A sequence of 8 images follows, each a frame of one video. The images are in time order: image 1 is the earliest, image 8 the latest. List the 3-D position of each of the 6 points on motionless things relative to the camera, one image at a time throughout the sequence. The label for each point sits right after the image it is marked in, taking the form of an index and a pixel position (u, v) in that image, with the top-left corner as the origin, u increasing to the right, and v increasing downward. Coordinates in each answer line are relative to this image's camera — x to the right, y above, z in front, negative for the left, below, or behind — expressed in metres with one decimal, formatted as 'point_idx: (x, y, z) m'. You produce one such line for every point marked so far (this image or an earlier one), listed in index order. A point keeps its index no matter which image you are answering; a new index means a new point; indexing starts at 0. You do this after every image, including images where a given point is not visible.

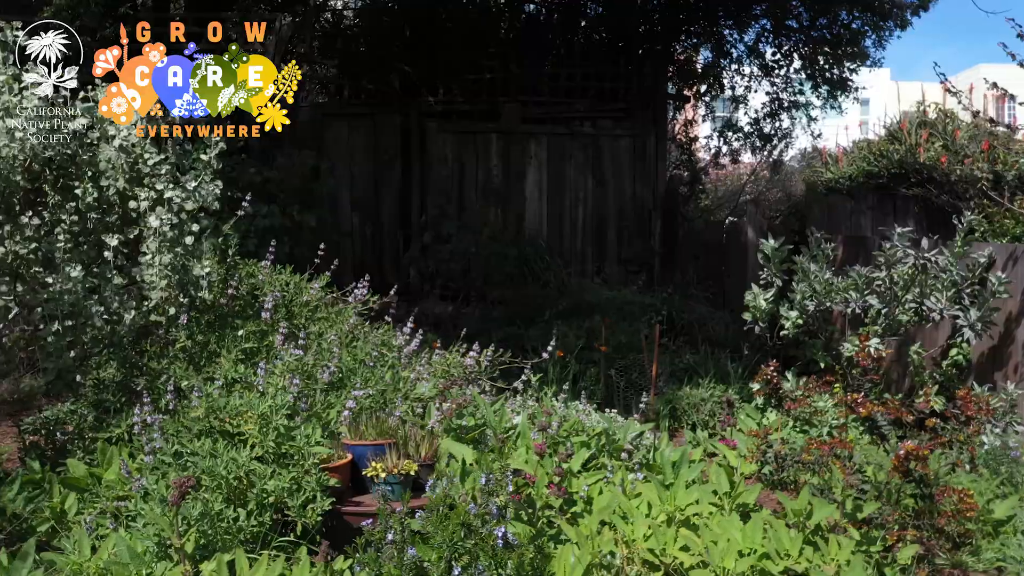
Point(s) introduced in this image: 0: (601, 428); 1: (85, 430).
0: (+0.9, -1.5, +4.1) m
1: (-4.0, -1.4, +3.7) m
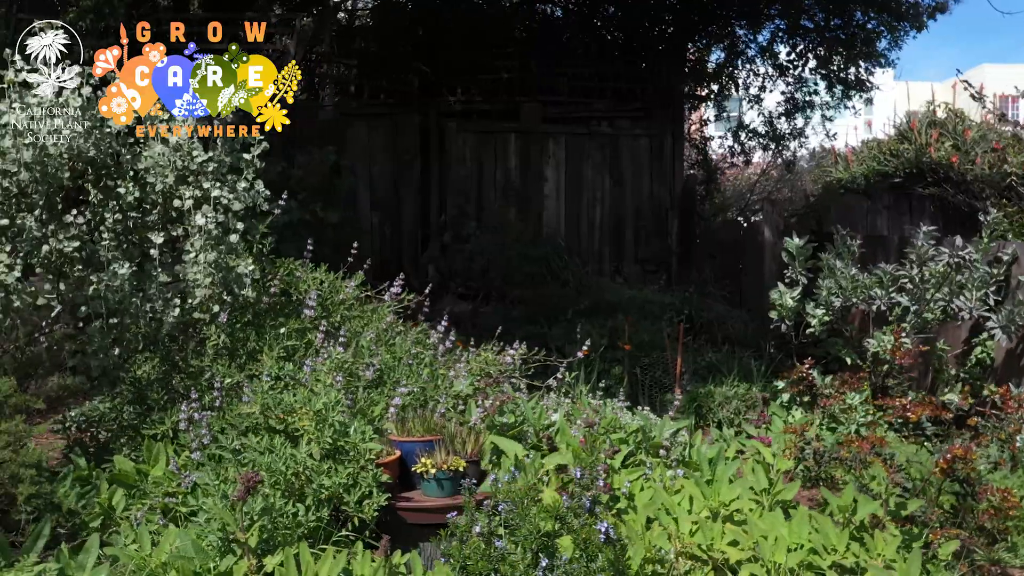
0: (+1.3, -1.5, +4.1) m
1: (-3.6, -1.3, +3.7) m
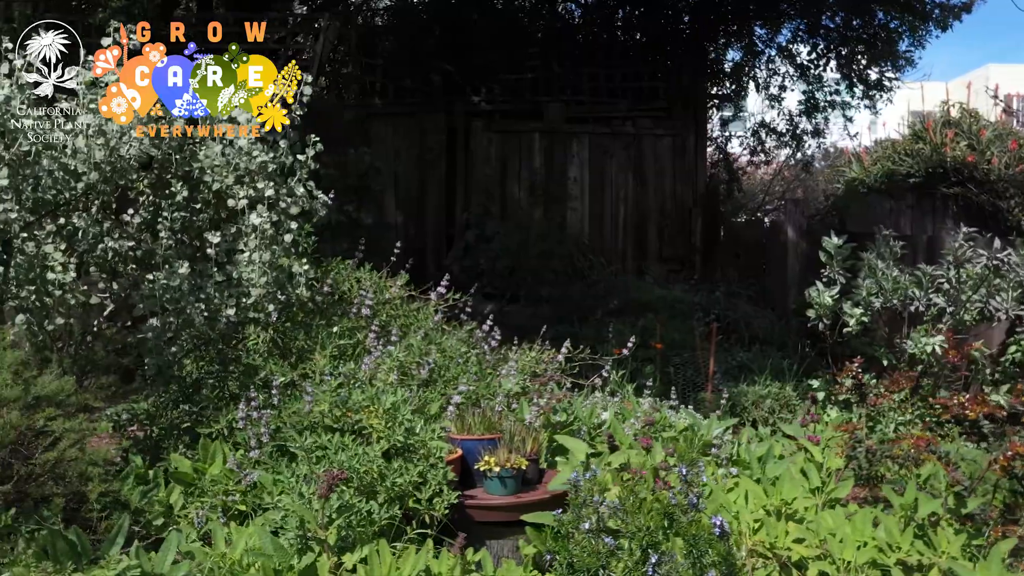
0: (+1.8, -1.4, +4.1) m
1: (-3.1, -1.3, +3.7) m
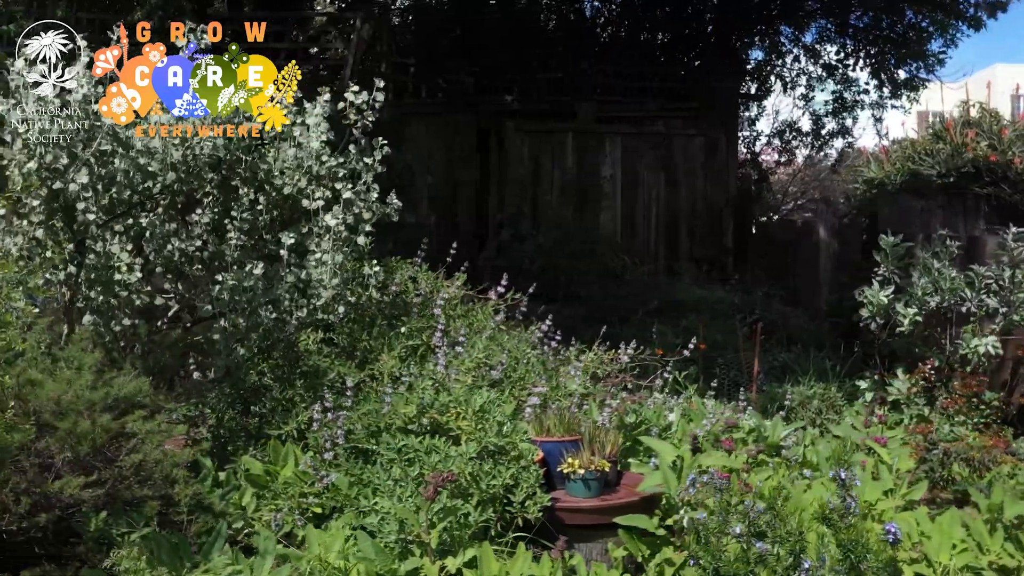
0: (+2.5, -1.4, +4.1) m
1: (-2.4, -1.3, +3.7) m
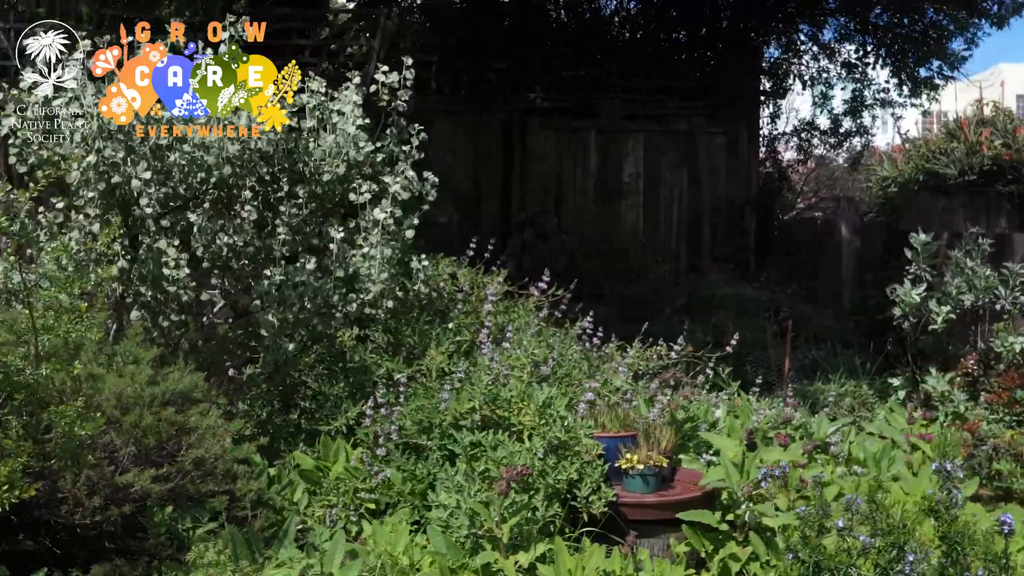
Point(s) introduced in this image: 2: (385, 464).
0: (+3.0, -1.4, +4.1) m
1: (-1.9, -1.3, +3.7) m
2: (-1.1, -1.5, +3.3) m
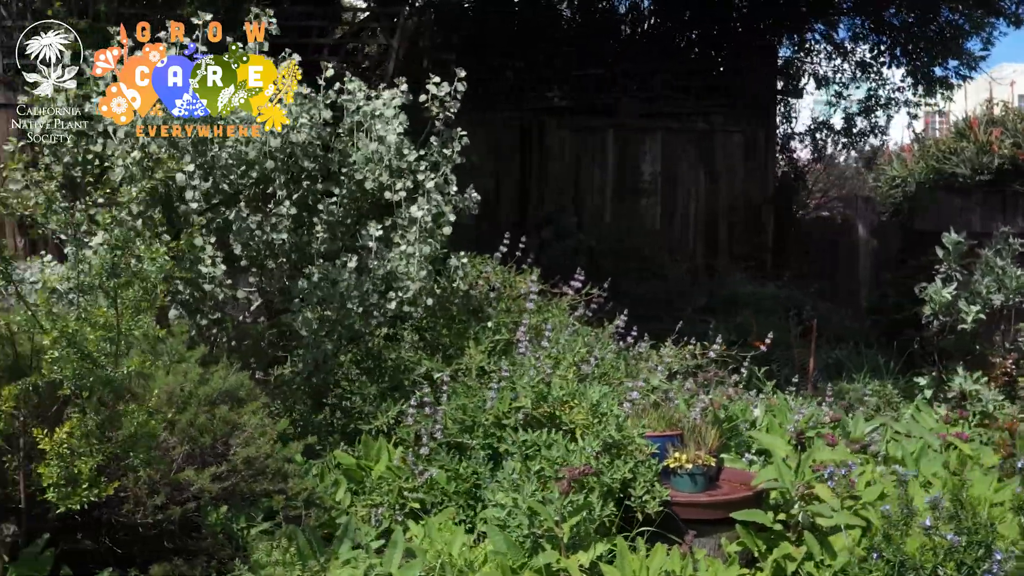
0: (+3.4, -1.4, +4.1) m
1: (-1.5, -1.3, +3.6) m
2: (-0.7, -1.5, +3.3) m
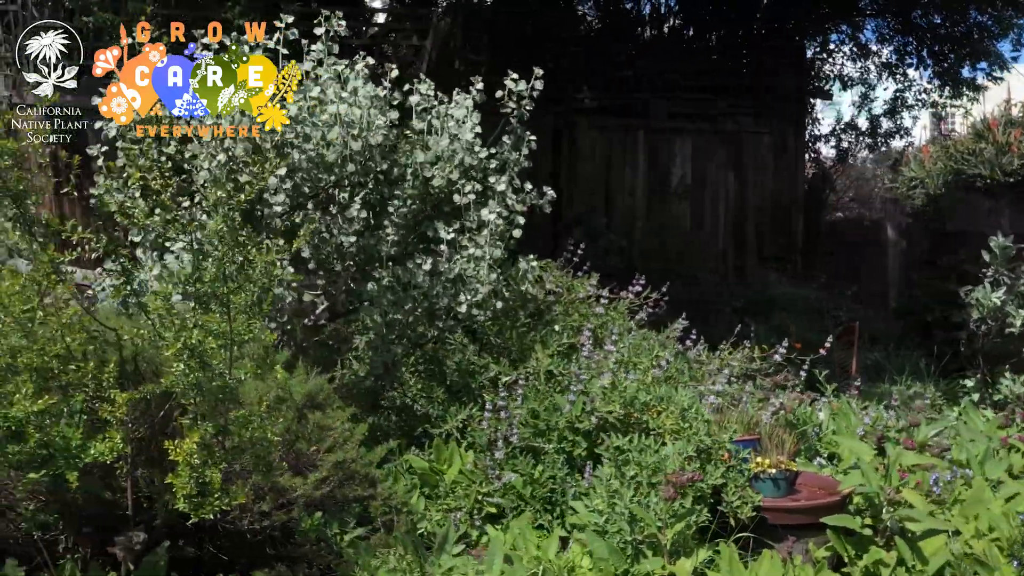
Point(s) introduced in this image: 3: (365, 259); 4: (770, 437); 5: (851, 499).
0: (+4.1, -1.4, +4.0) m
1: (-0.9, -1.3, +3.6) m
2: (0.0, -1.5, +3.3) m
3: (-1.4, +0.3, +3.7) m
4: (+2.2, -1.3, +3.3) m
5: (+2.6, -1.6, +3.0) m
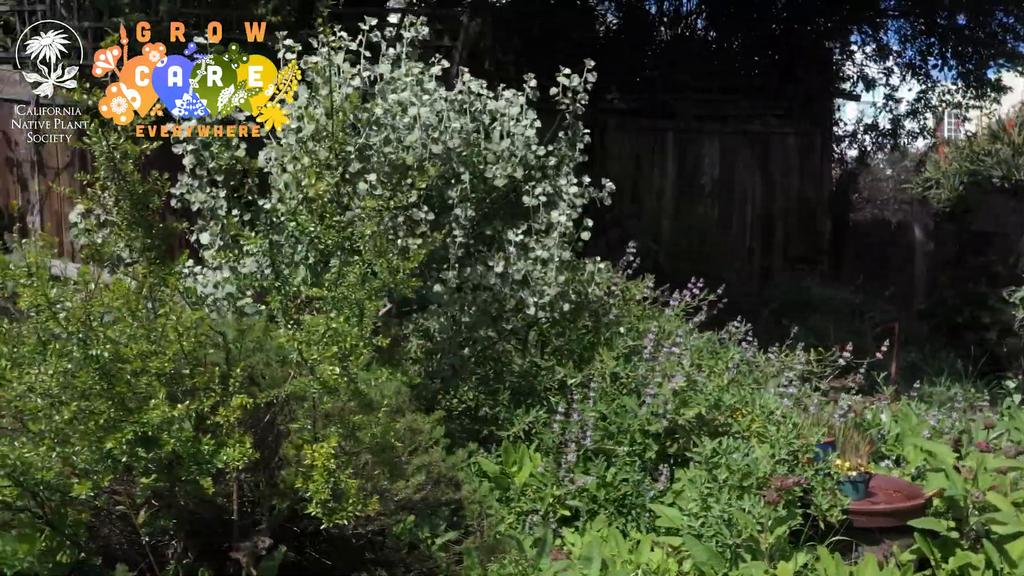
0: (+4.7, -1.4, +4.0) m
1: (-0.2, -1.3, +3.6) m
2: (+0.6, -1.6, +3.3) m
3: (-0.8, +0.3, +3.7) m
4: (+2.9, -1.3, +3.3) m
5: (+3.3, -1.7, +3.0) m
